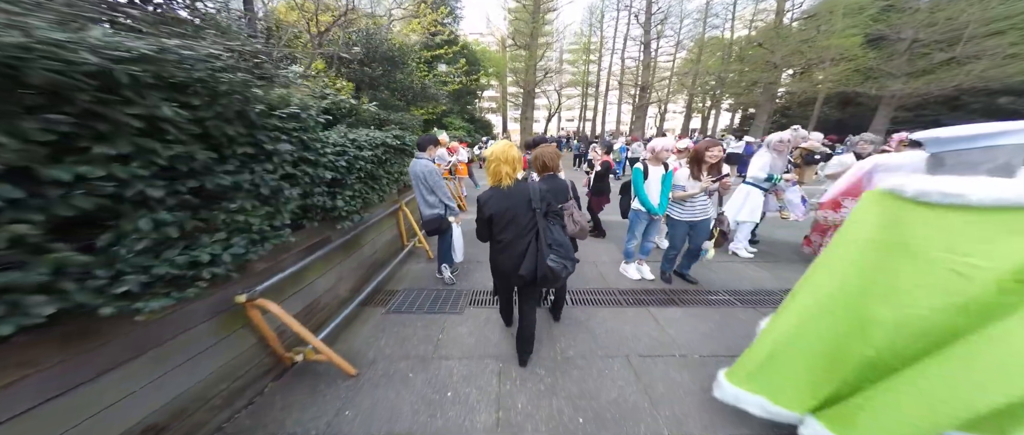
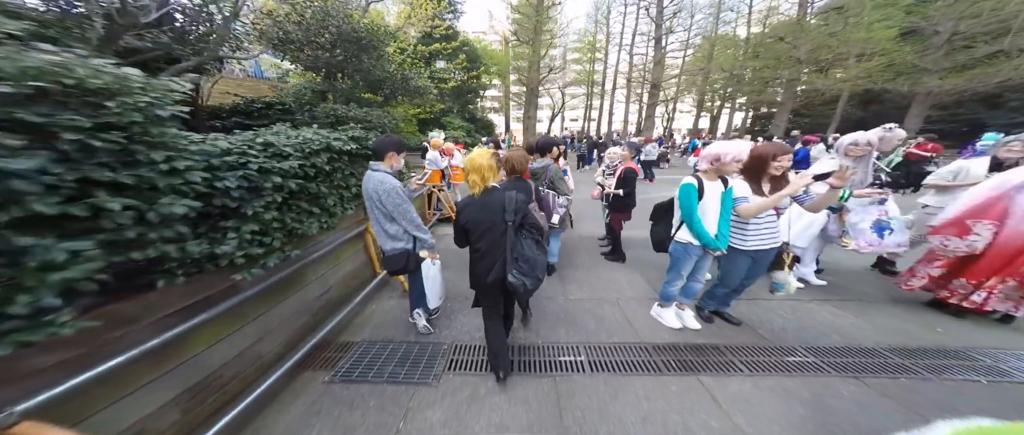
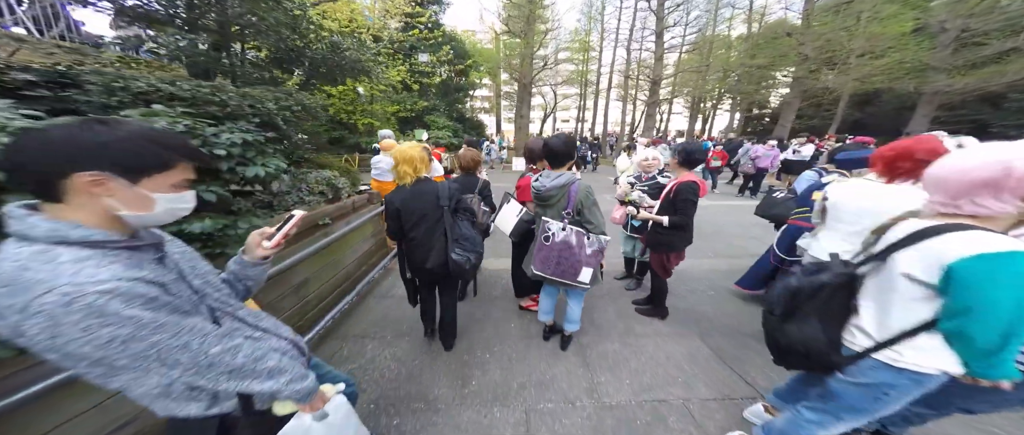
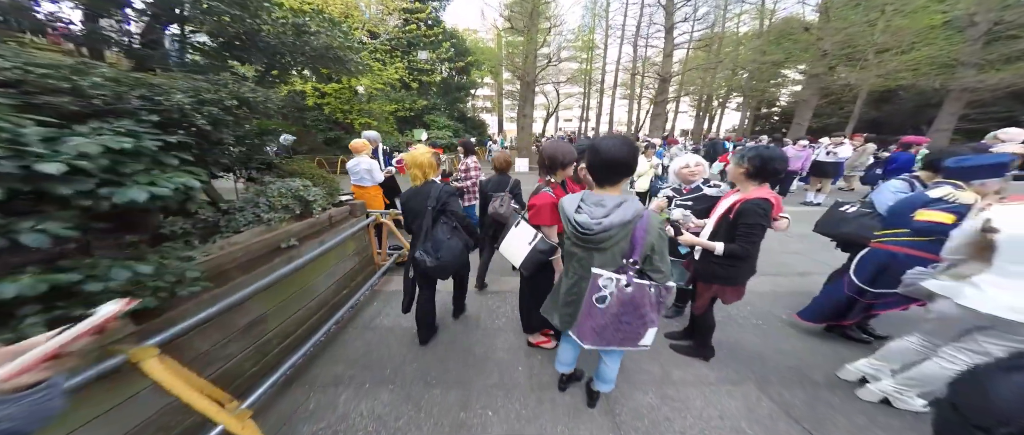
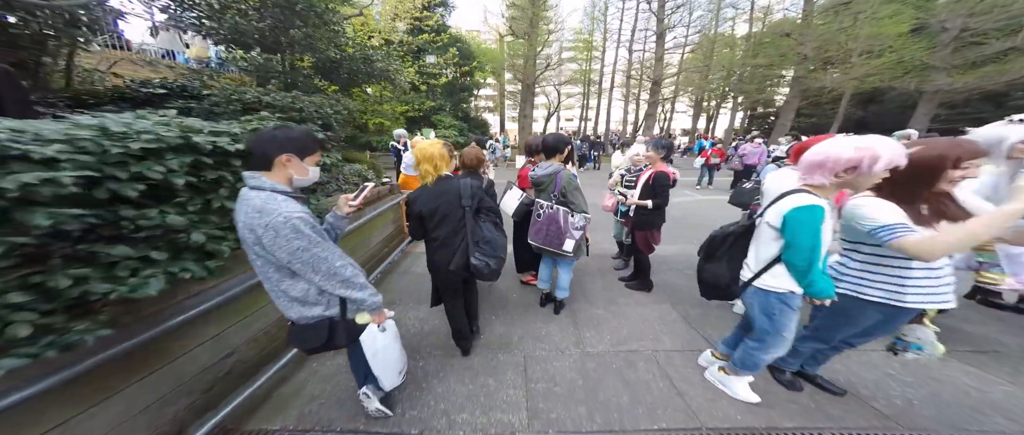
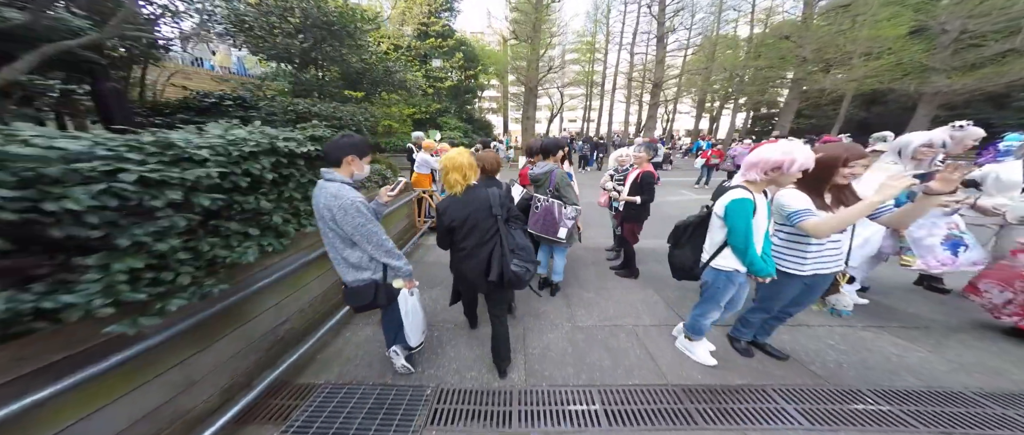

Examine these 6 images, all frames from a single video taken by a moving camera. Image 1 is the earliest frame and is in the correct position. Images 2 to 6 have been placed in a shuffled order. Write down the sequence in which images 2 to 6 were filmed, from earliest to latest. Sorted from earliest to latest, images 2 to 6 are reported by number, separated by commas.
2, 6, 5, 3, 4
